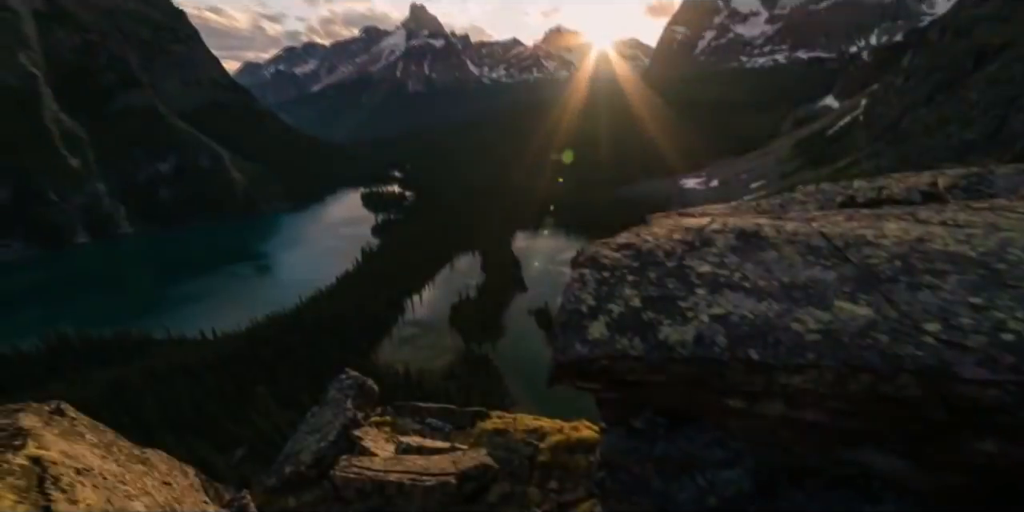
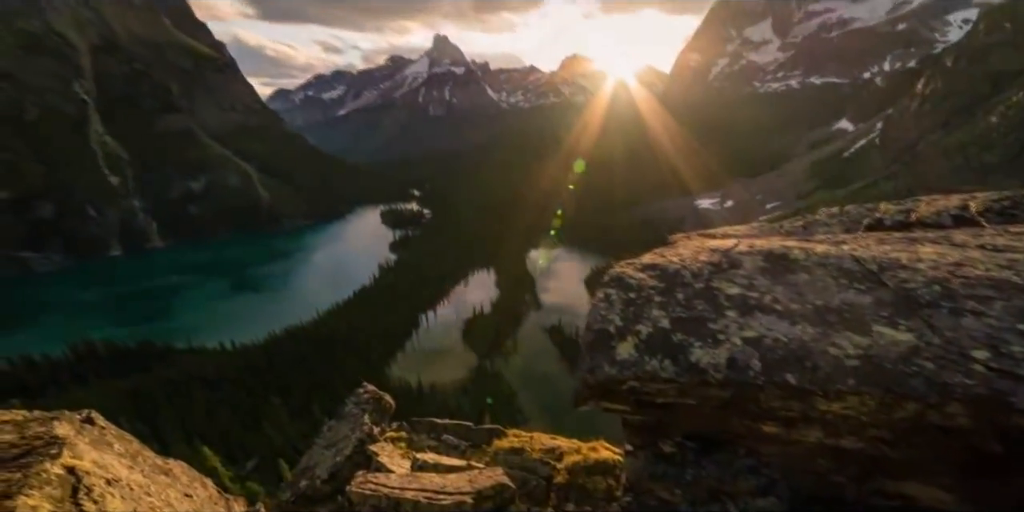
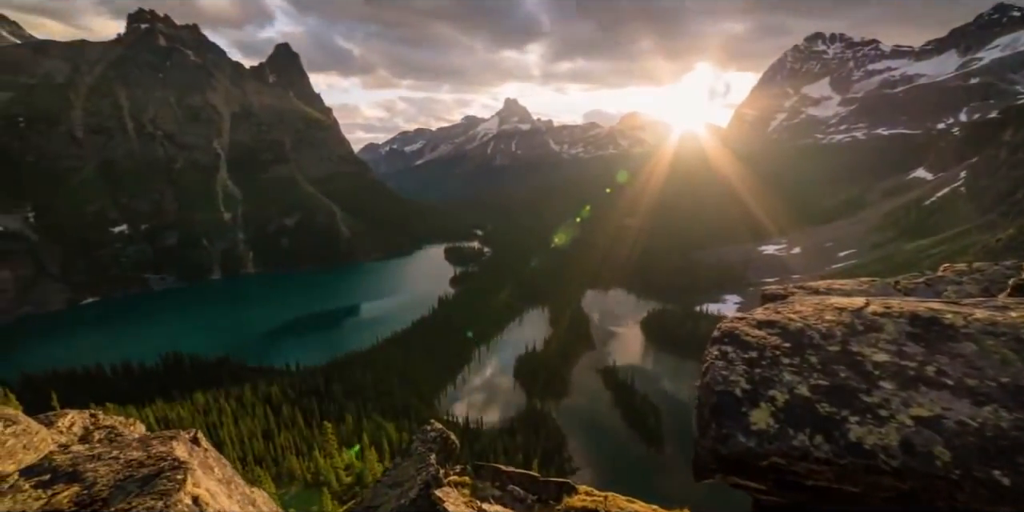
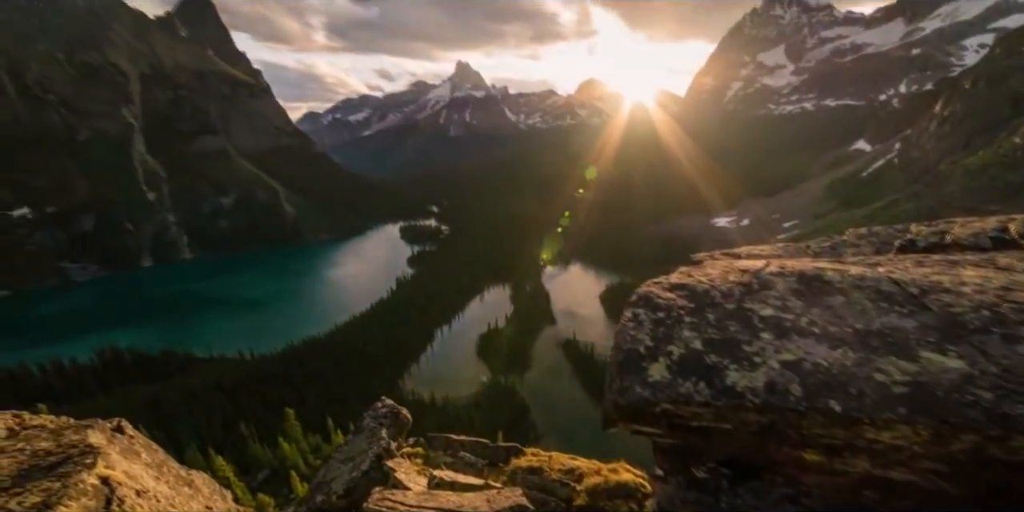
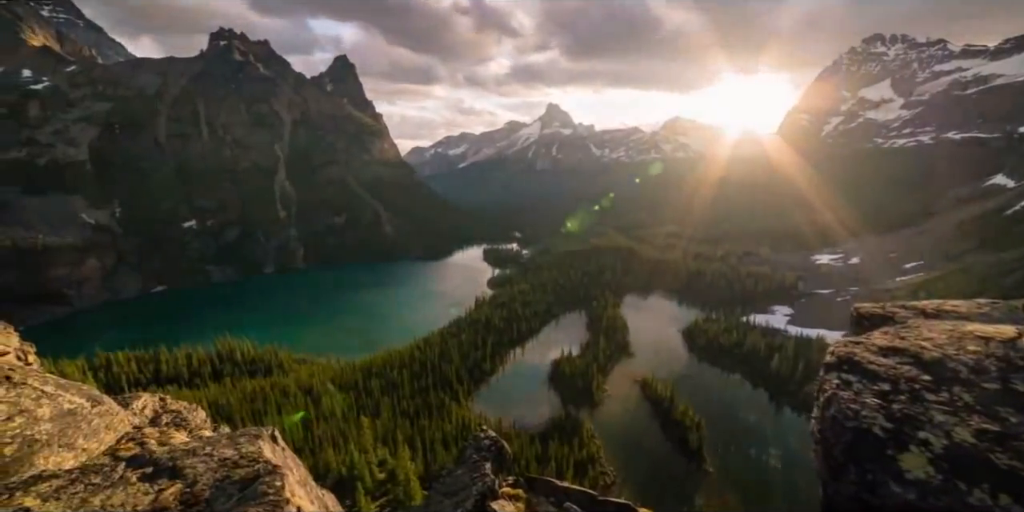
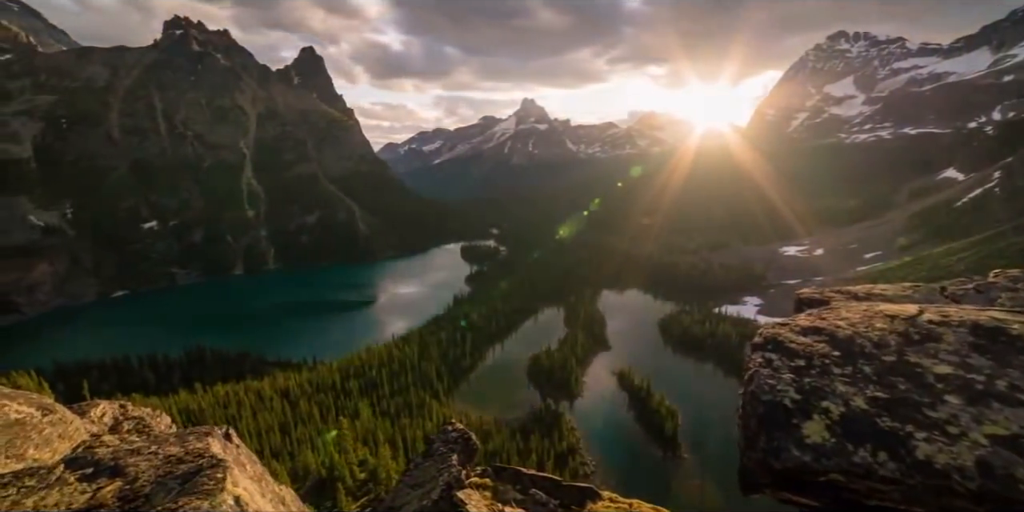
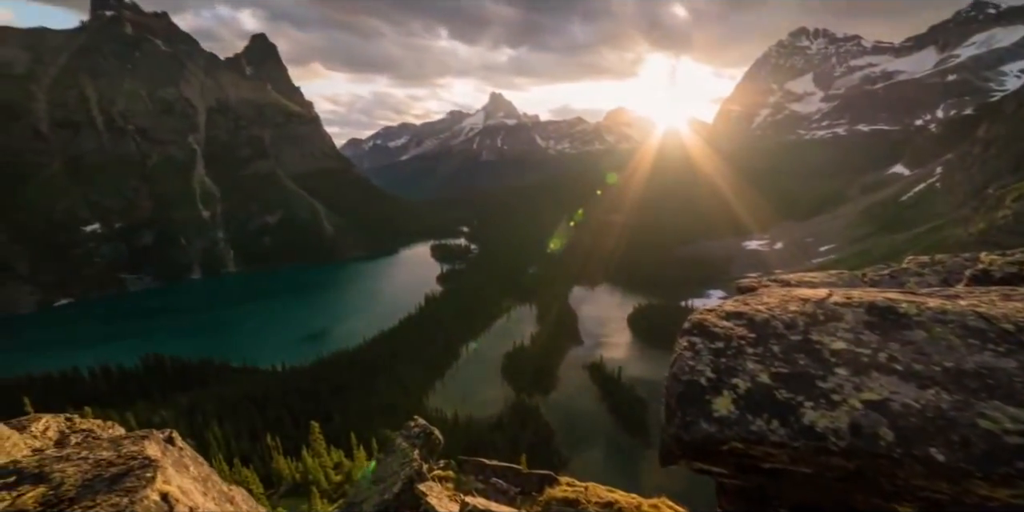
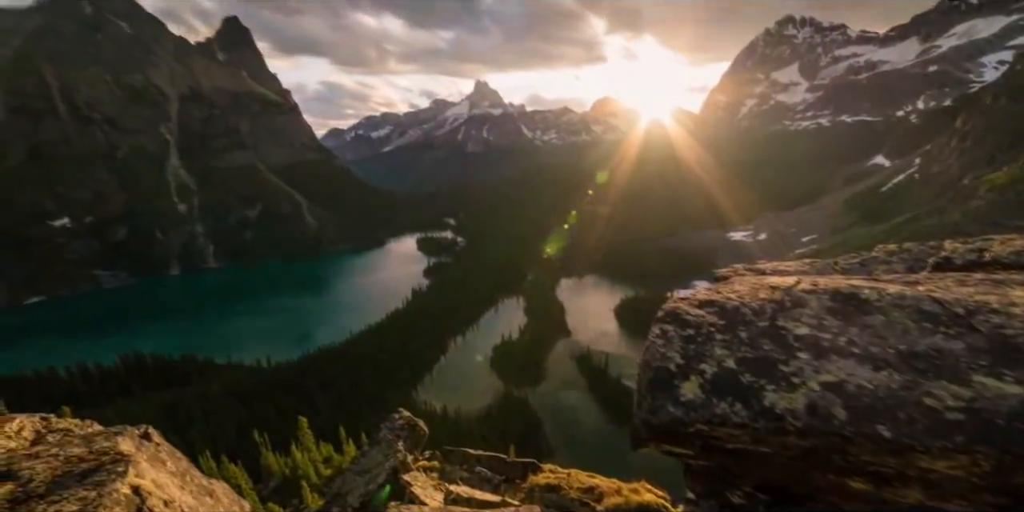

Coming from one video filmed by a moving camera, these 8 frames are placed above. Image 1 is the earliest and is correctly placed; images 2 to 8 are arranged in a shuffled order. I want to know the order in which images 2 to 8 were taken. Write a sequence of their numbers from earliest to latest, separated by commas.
2, 4, 8, 7, 3, 6, 5
